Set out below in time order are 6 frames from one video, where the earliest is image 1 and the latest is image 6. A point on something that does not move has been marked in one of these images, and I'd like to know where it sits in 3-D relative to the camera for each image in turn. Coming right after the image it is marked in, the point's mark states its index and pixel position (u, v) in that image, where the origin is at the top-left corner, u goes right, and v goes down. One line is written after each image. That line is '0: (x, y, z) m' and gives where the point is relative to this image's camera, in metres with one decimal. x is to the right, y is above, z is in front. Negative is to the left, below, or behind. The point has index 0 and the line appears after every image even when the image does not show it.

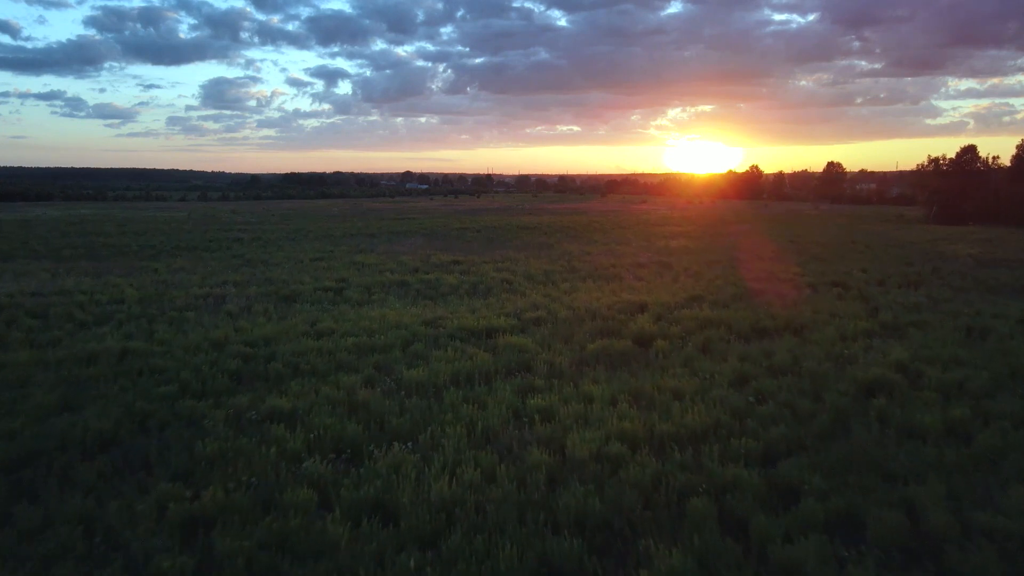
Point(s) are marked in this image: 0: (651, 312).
0: (+2.9, -0.5, +12.2) m
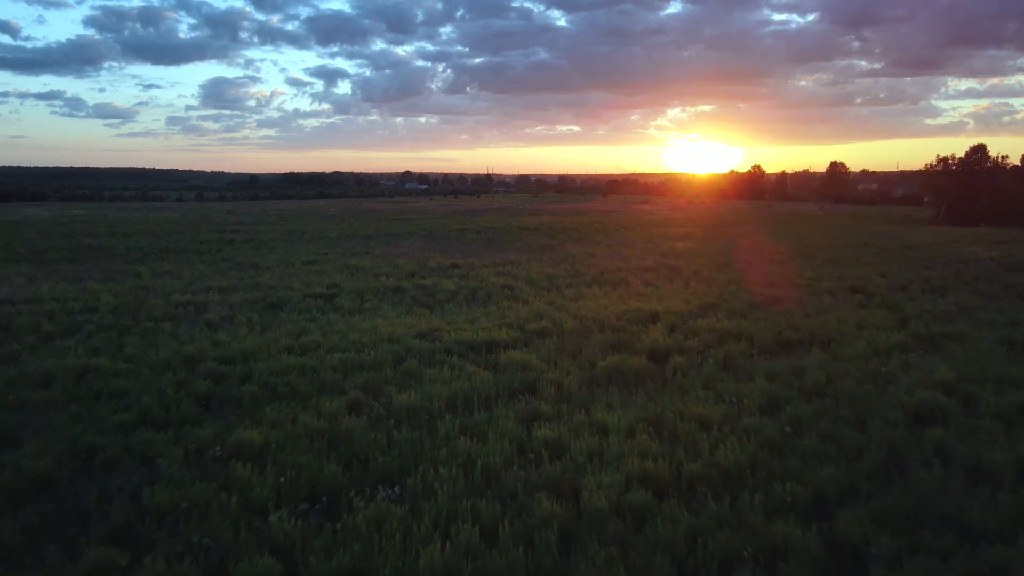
0: (+2.9, -0.7, +11.3) m
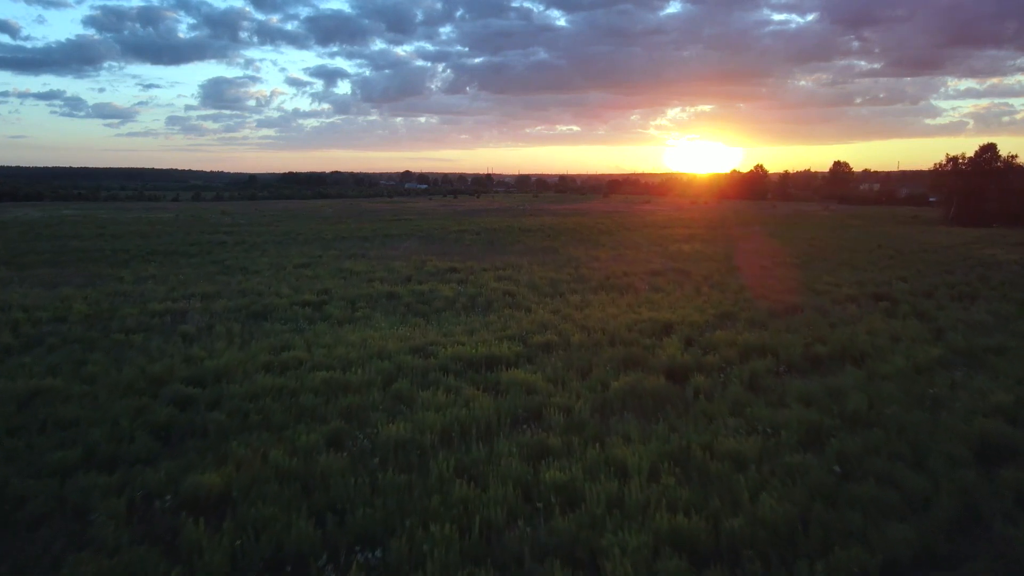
0: (+2.9, -0.8, +10.4) m
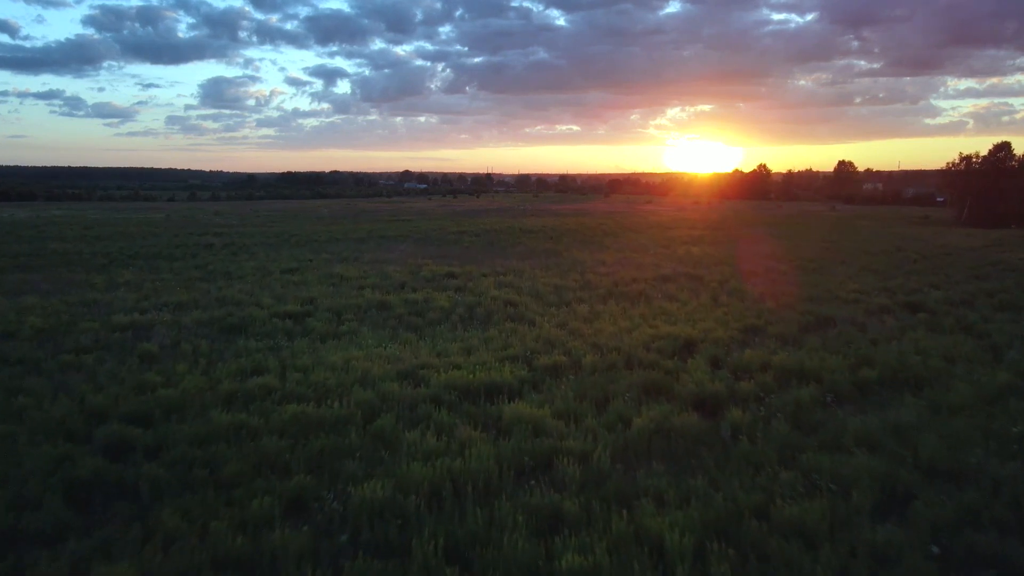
0: (+3.0, -1.0, +9.2) m
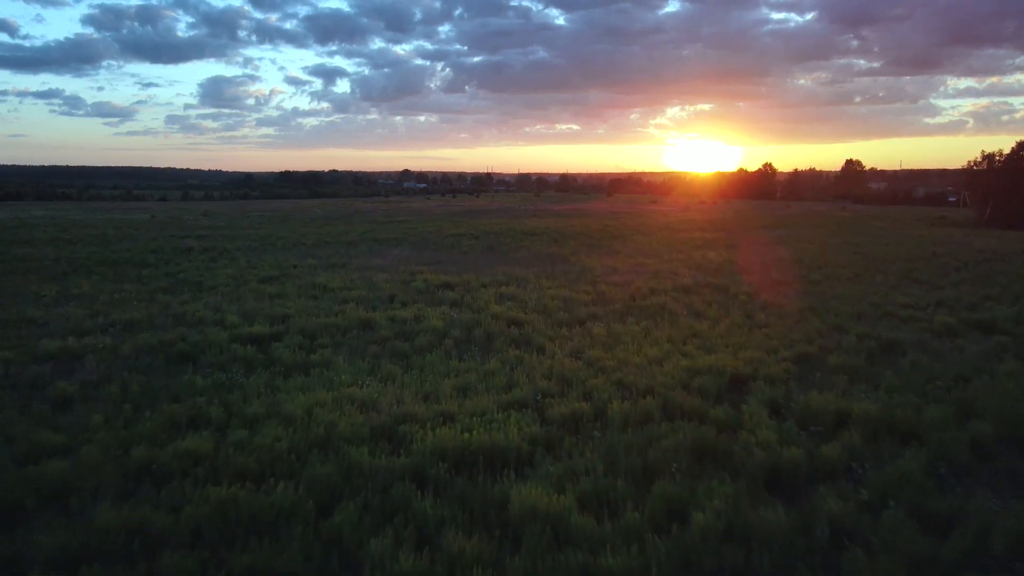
0: (+3.1, -1.4, +7.3) m
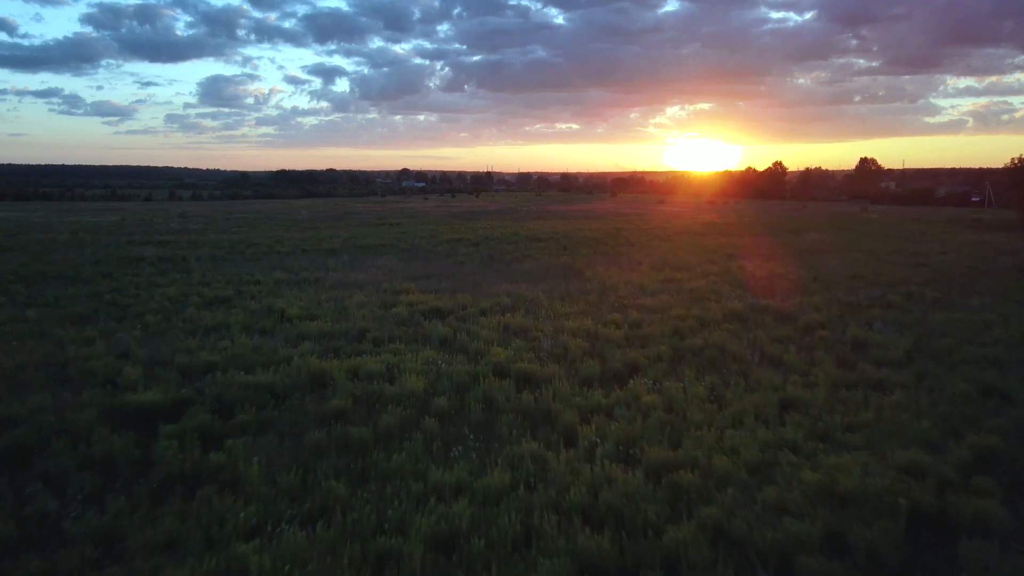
0: (+3.2, -2.0, +3.8) m
